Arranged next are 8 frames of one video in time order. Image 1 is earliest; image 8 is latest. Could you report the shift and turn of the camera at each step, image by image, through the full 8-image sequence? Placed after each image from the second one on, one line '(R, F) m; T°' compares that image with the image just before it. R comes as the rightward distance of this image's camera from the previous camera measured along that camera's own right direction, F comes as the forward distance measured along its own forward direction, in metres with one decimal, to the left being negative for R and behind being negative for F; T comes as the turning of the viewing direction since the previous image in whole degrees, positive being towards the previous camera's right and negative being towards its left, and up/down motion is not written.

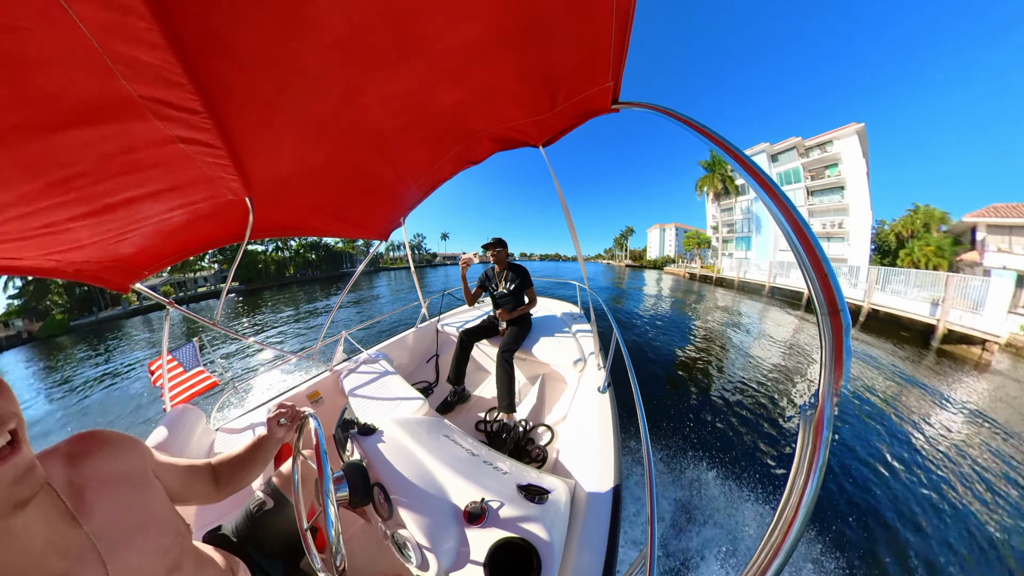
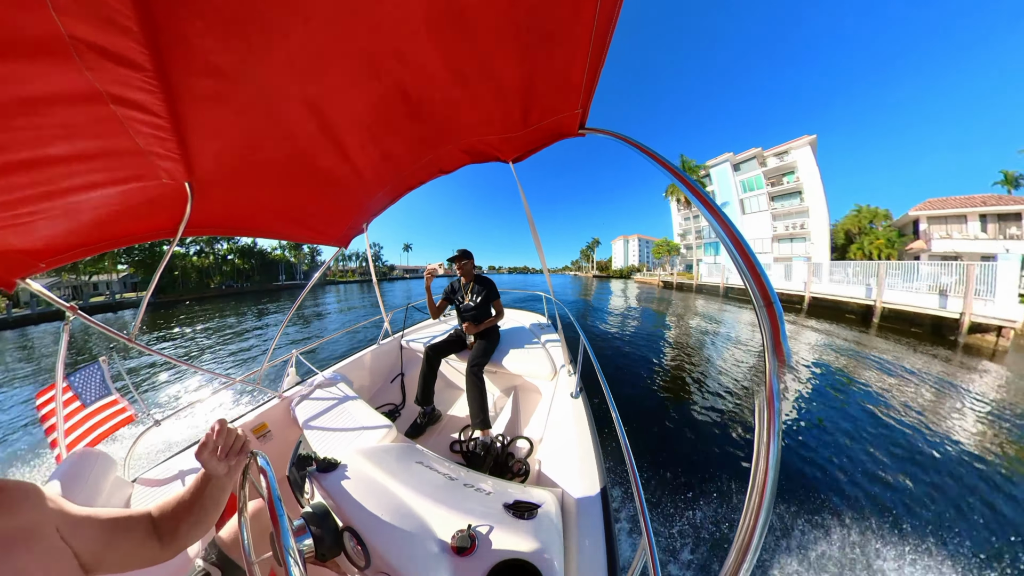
(-0.3, 0.0) m; +14°
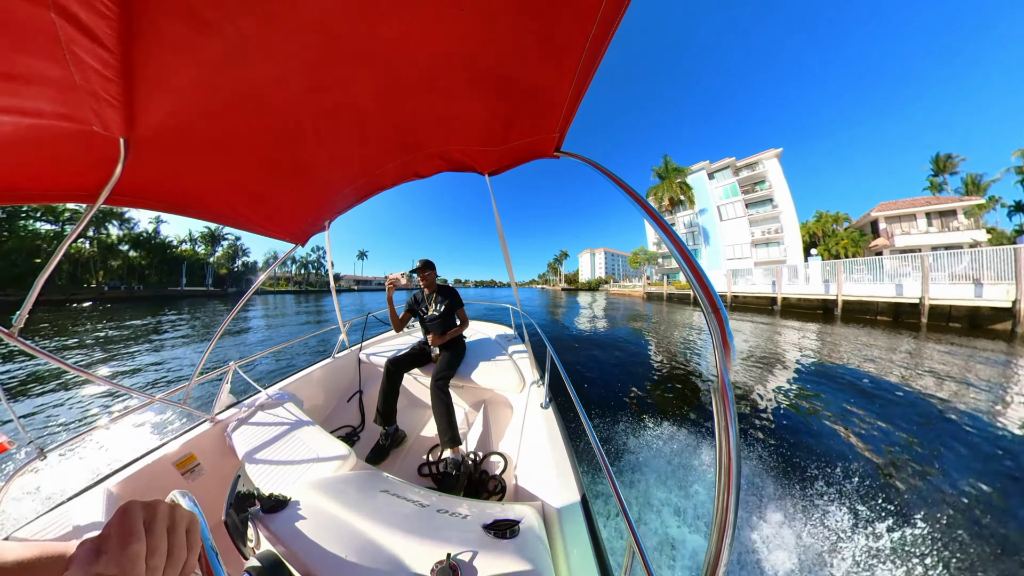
(-0.3, 0.0) m; +13°
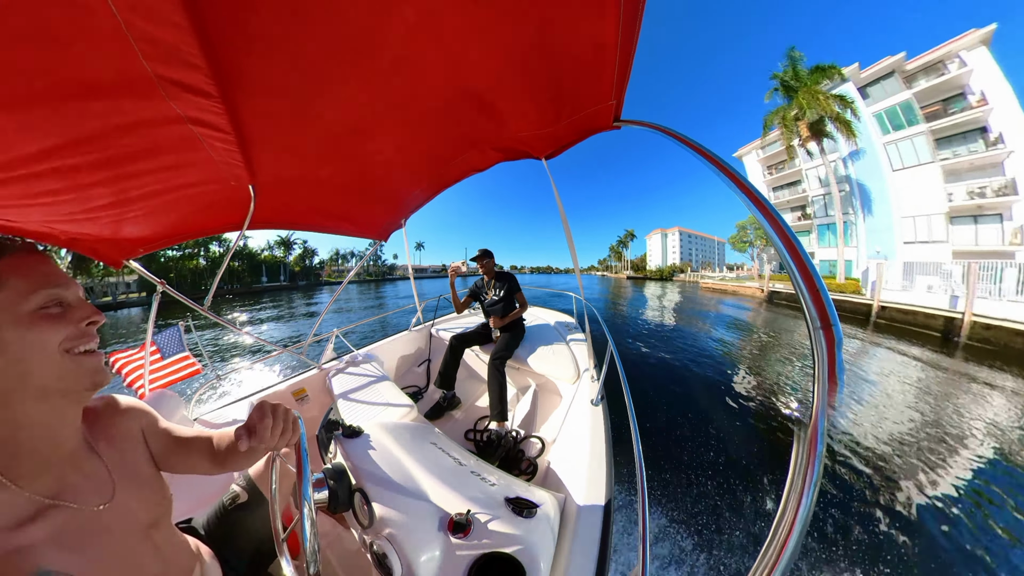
(+0.5, +0.1) m; -25°
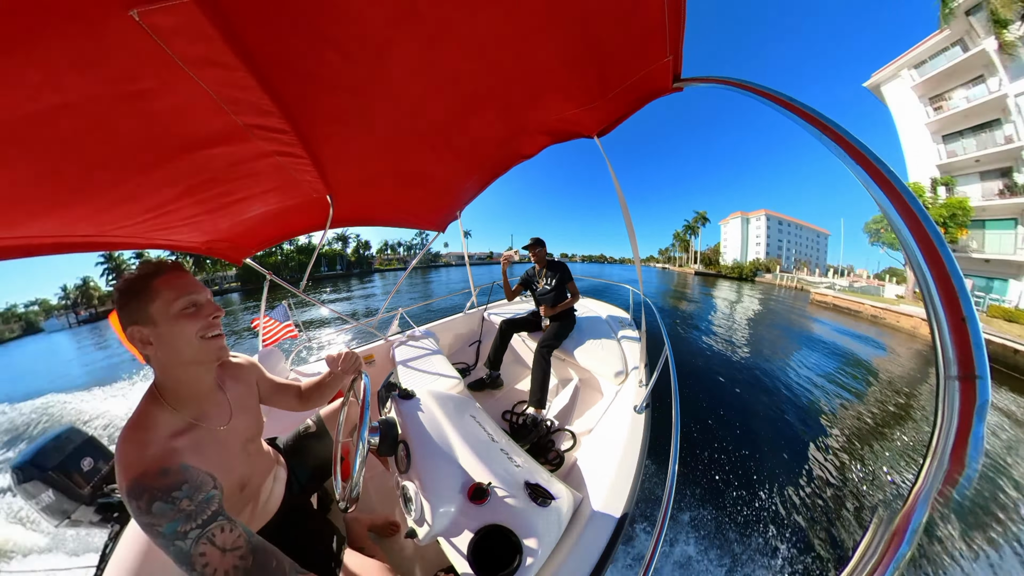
(+0.4, +0.1) m; -19°
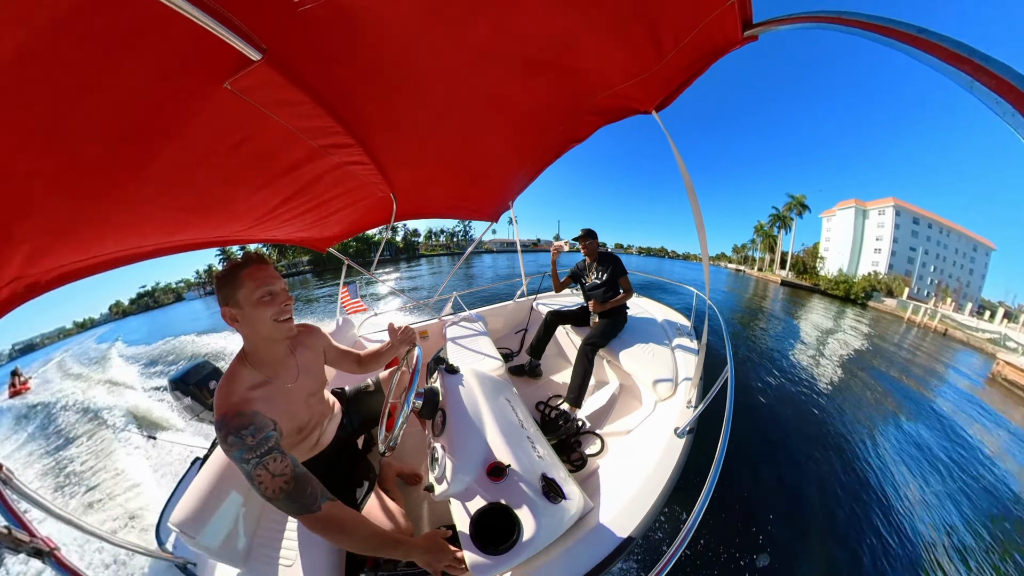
(+0.4, +0.1) m; -20°
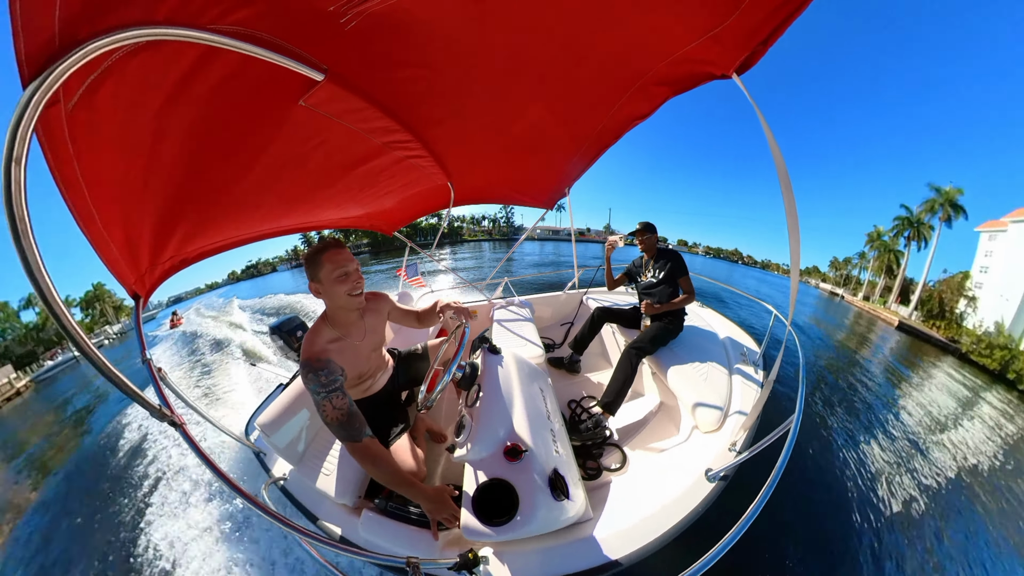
(+0.4, +0.1) m; -20°
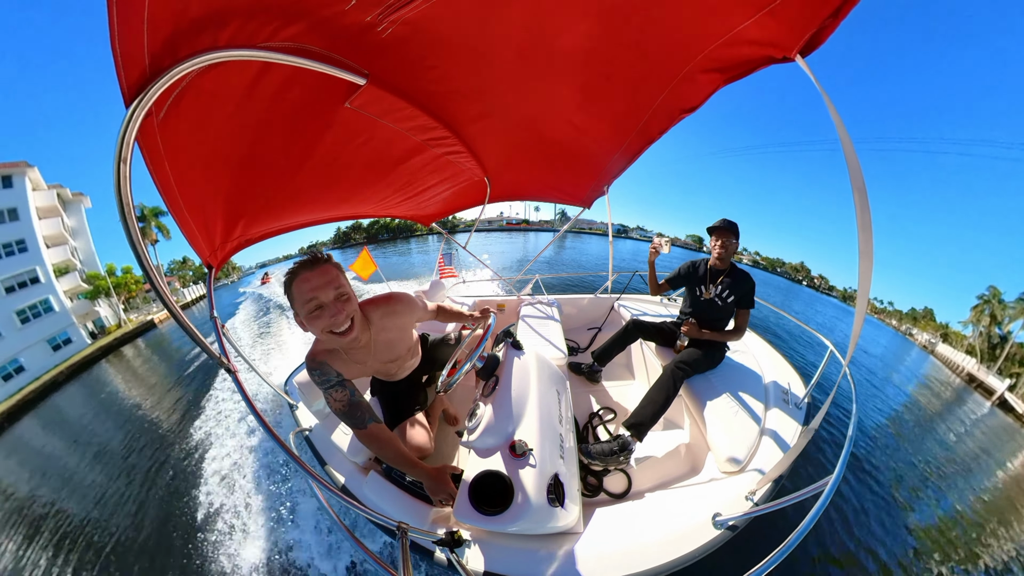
(+0.3, 0.0) m; -13°
